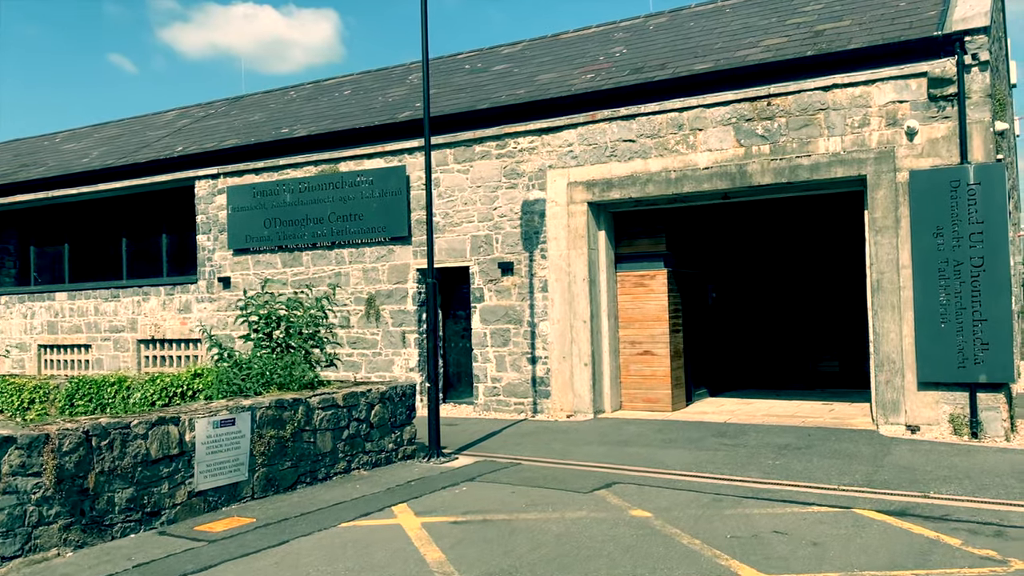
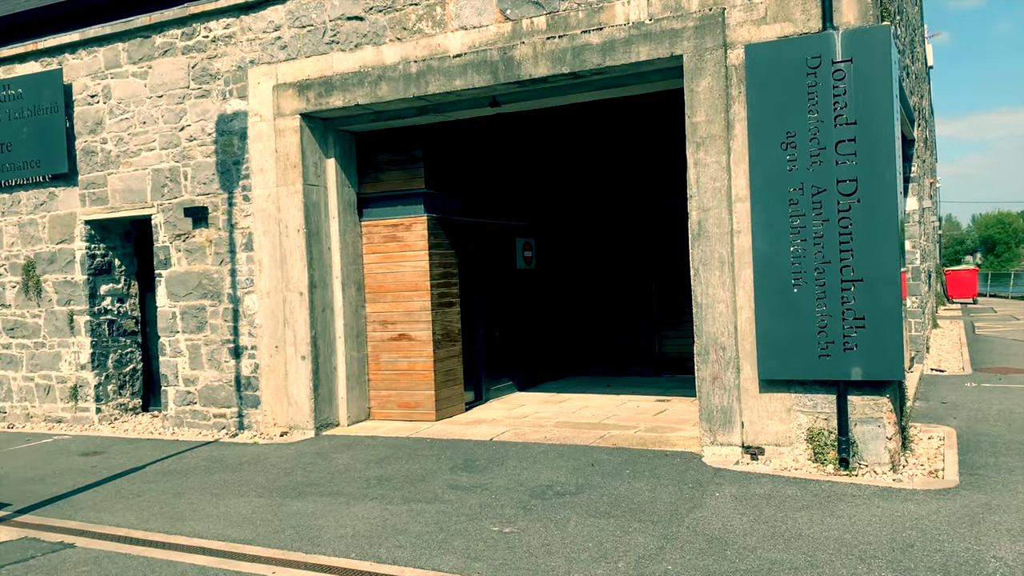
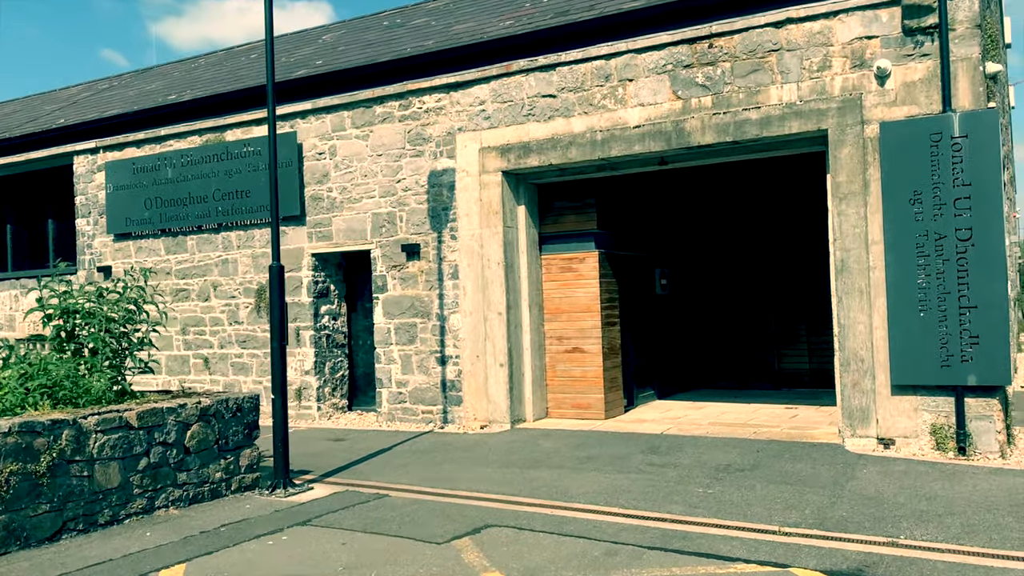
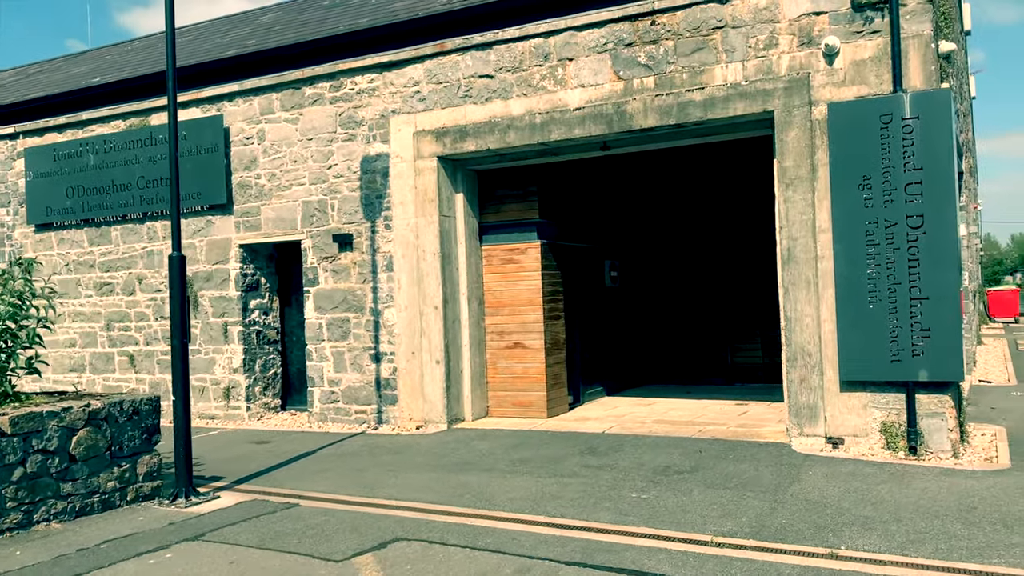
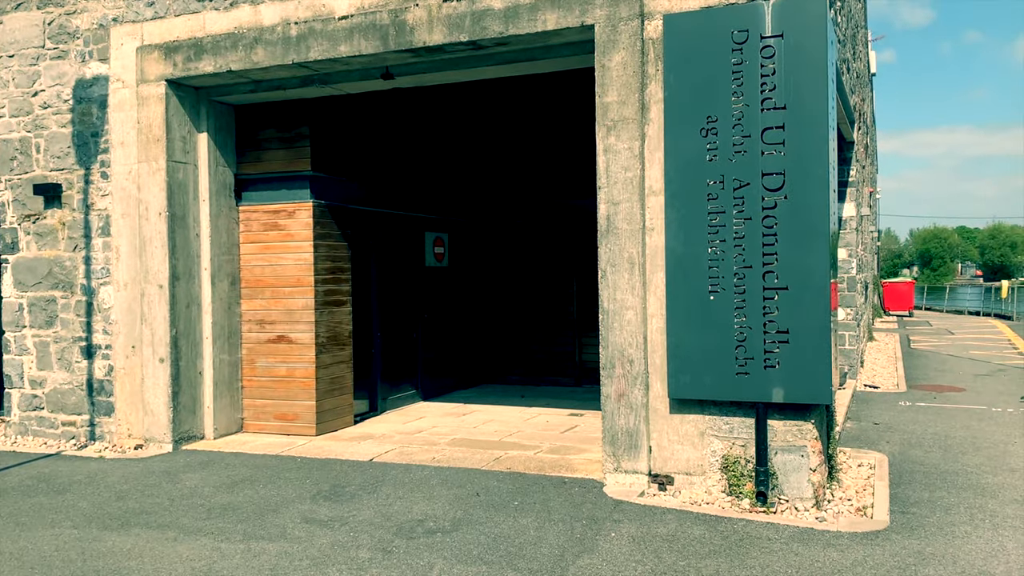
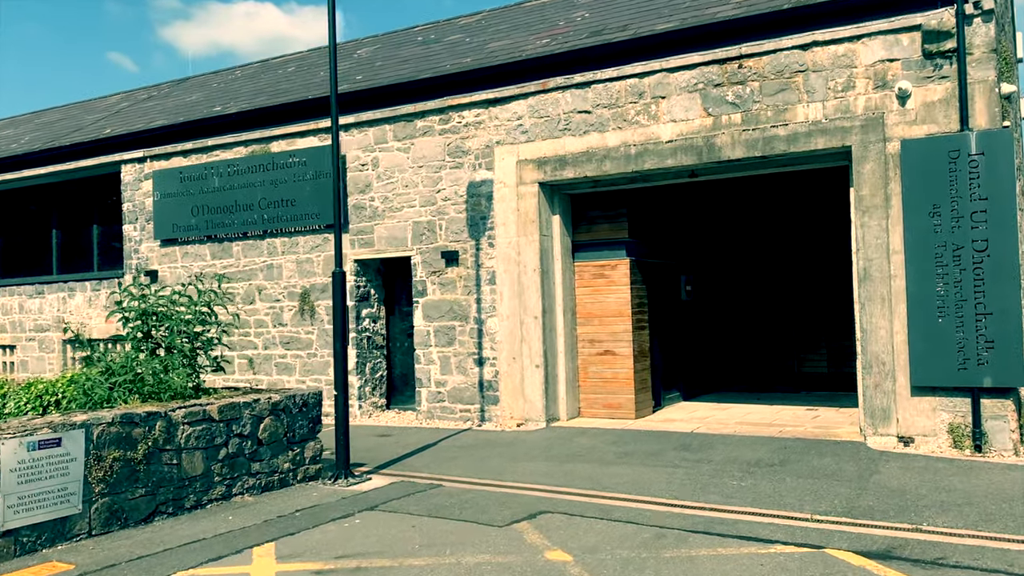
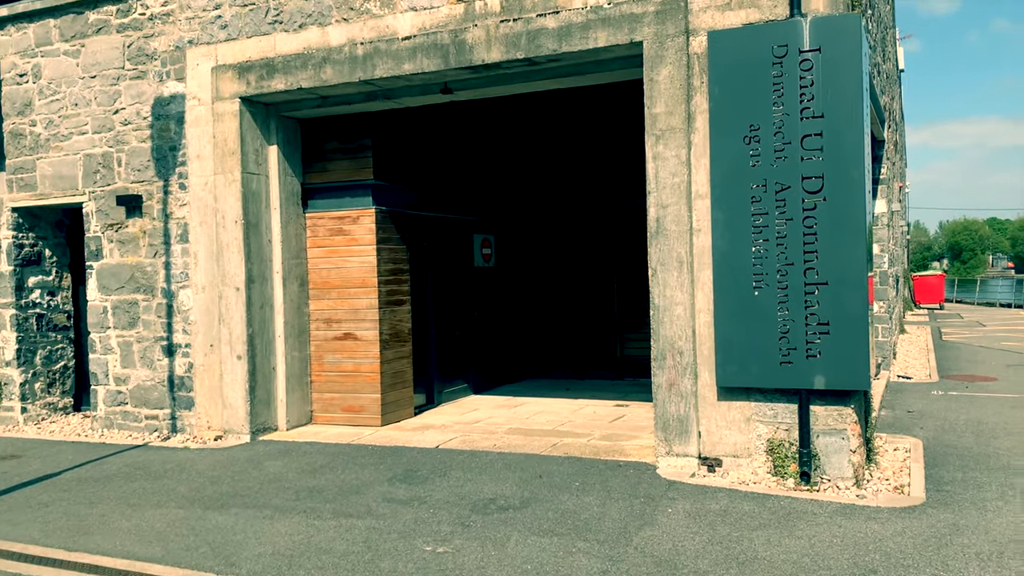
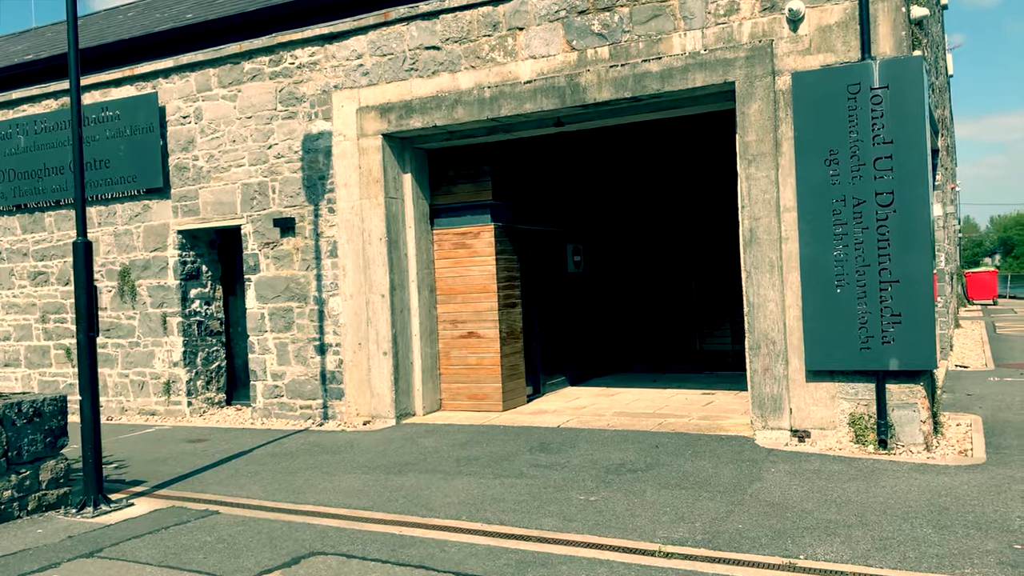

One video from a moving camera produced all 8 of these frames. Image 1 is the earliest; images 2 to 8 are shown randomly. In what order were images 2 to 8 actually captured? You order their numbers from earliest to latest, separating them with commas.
6, 3, 4, 8, 2, 7, 5
